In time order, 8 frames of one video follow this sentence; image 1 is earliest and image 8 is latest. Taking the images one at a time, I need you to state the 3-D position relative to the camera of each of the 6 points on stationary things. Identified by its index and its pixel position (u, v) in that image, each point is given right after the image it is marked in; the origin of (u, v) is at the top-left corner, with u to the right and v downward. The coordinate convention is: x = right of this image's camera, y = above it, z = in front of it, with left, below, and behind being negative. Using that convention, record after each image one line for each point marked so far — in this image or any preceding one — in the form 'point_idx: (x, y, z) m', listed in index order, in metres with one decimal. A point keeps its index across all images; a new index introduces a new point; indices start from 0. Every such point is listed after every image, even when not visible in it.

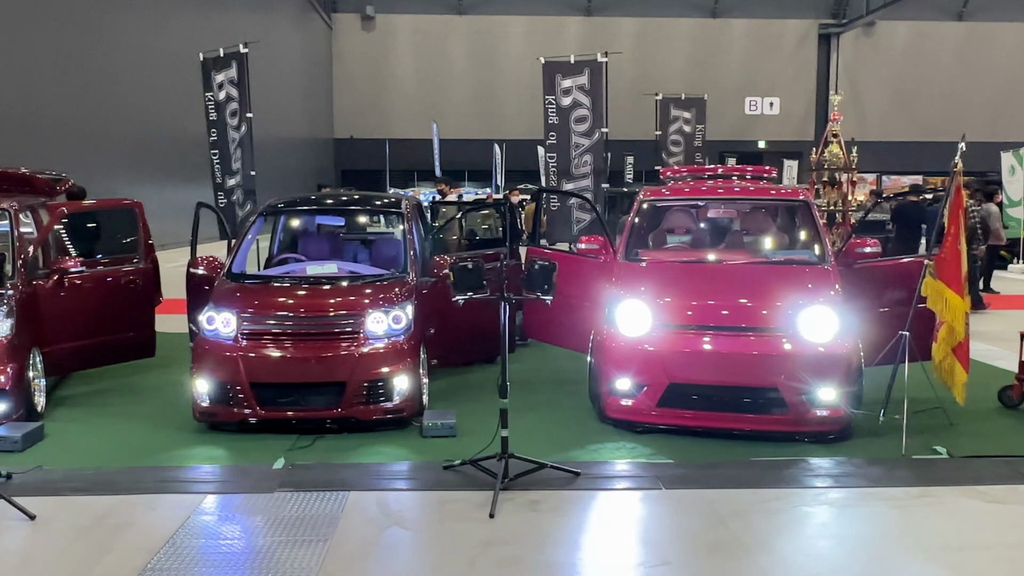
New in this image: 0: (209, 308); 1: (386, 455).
0: (-1.8, -0.1, +5.1) m
1: (-0.7, -0.9, +4.7) m
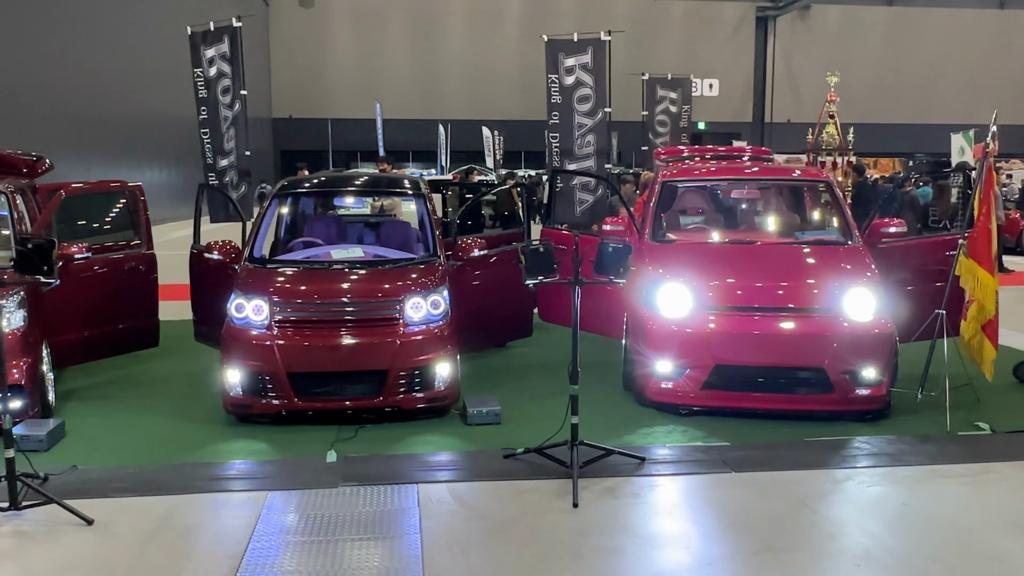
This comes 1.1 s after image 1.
0: (-1.5, 0.0, +4.9) m
1: (-0.4, -0.8, +4.5) m
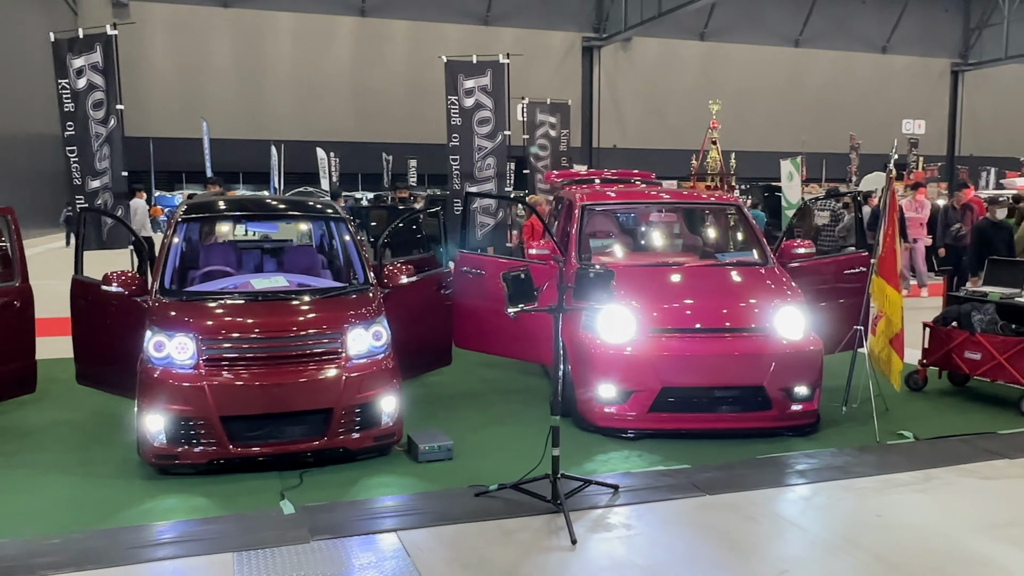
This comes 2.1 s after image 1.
0: (-1.8, -0.2, +4.4) m
1: (-0.6, -1.0, +4.2) m
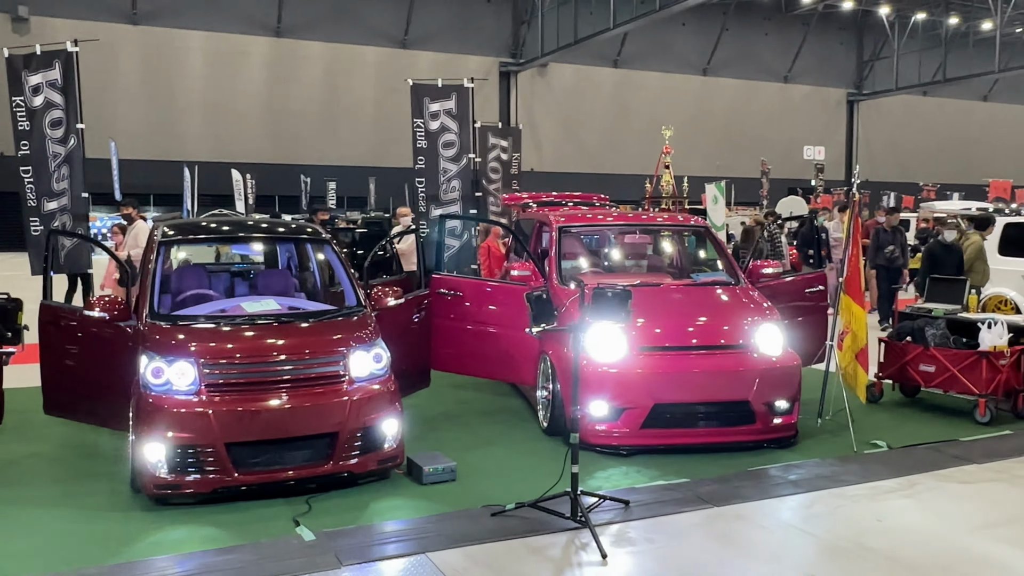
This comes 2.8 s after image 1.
0: (-1.8, -0.3, +4.2) m
1: (-0.5, -1.1, +4.2) m
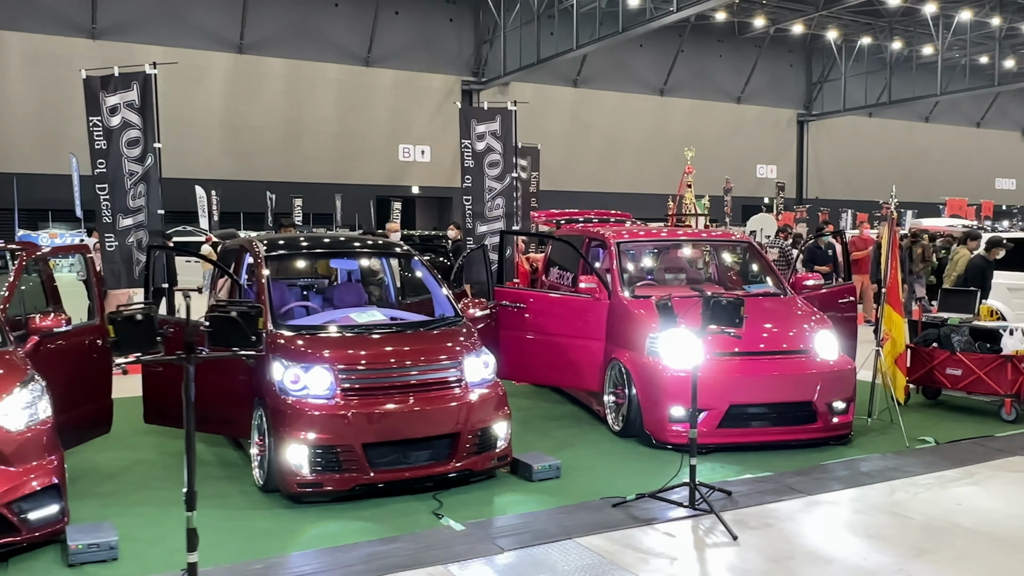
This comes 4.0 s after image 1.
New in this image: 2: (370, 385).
0: (-1.2, -0.4, +4.5) m
1: (+0.1, -1.1, +4.6) m
2: (-0.8, -0.5, +4.5) m
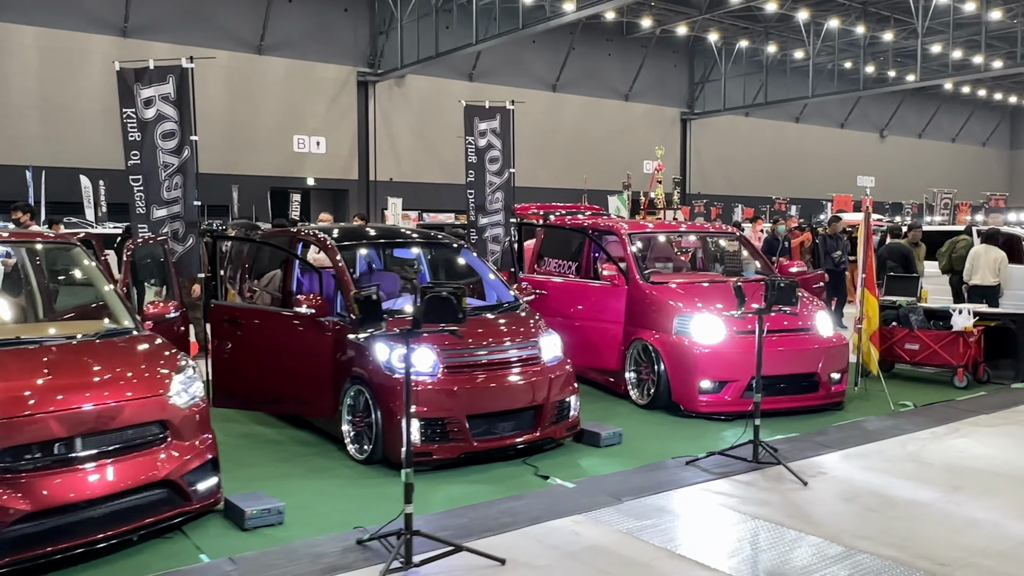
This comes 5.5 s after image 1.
0: (-0.7, -0.3, +4.9) m
1: (+0.6, -1.0, +5.1) m
2: (-0.3, -0.4, +5.0) m
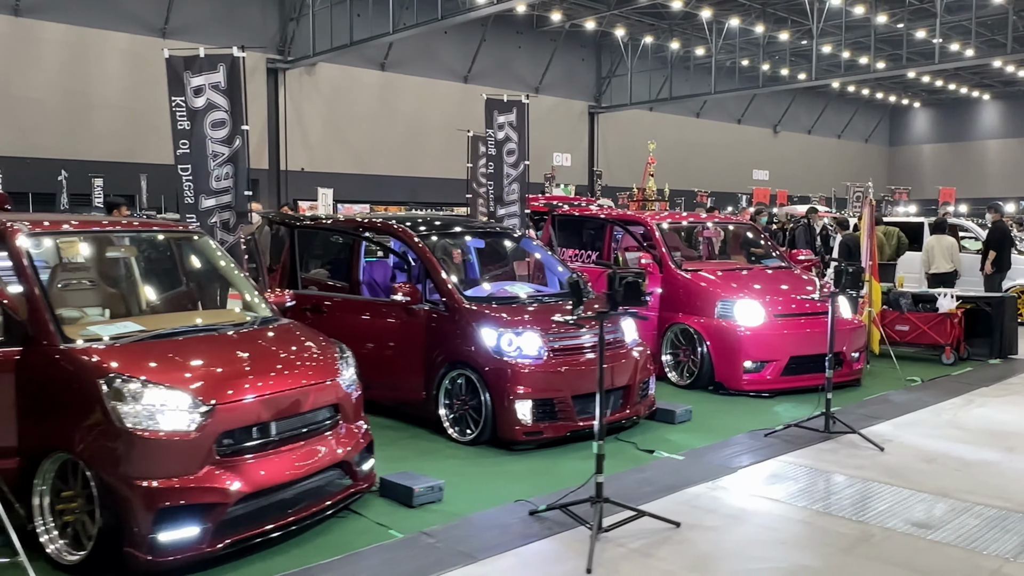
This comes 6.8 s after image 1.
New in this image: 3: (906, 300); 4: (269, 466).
0: (-0.1, -0.3, +5.1) m
1: (+1.1, -1.0, +5.5) m
2: (+0.3, -0.3, +5.2) m
3: (+3.9, -0.1, +8.6) m
4: (-1.0, -0.7, +3.5) m
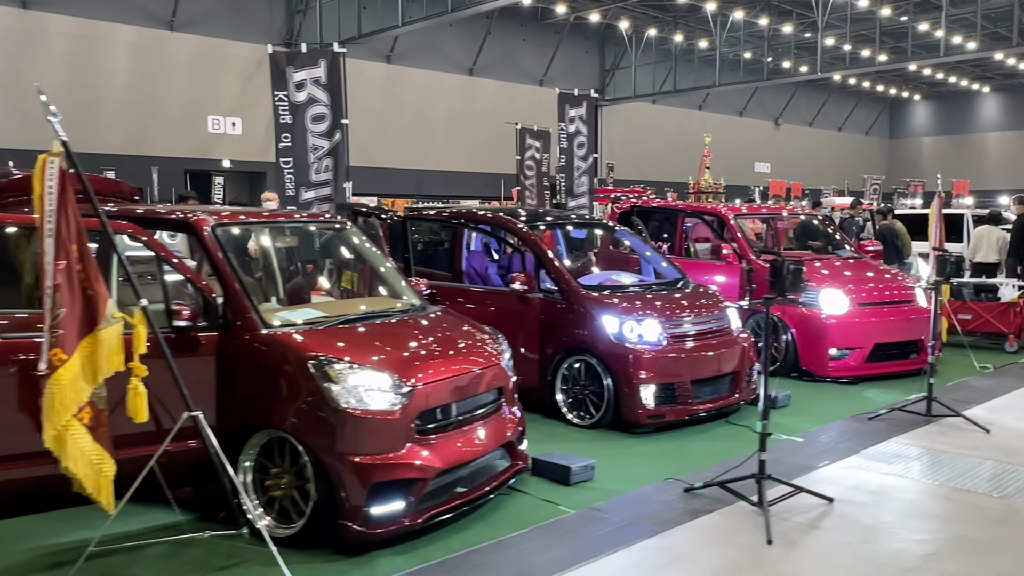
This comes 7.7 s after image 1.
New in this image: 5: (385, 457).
0: (+0.7, -0.2, +5.3) m
1: (+1.9, -0.9, +5.7) m
2: (+1.1, -0.3, +5.4) m
3: (+4.7, 0.0, +8.8) m
4: (-0.2, -0.7, +3.7) m
5: (-0.5, -0.7, +3.4) m
